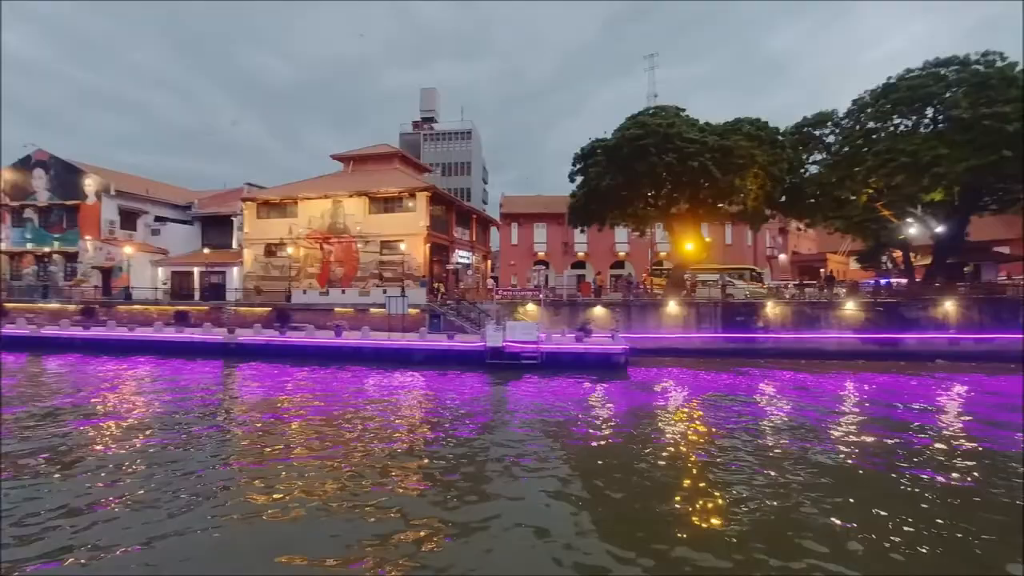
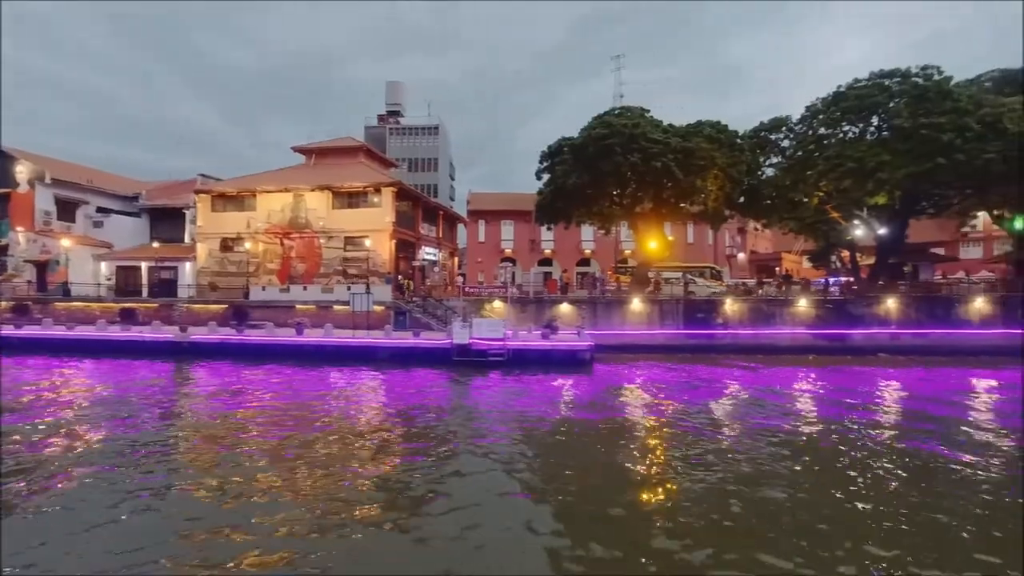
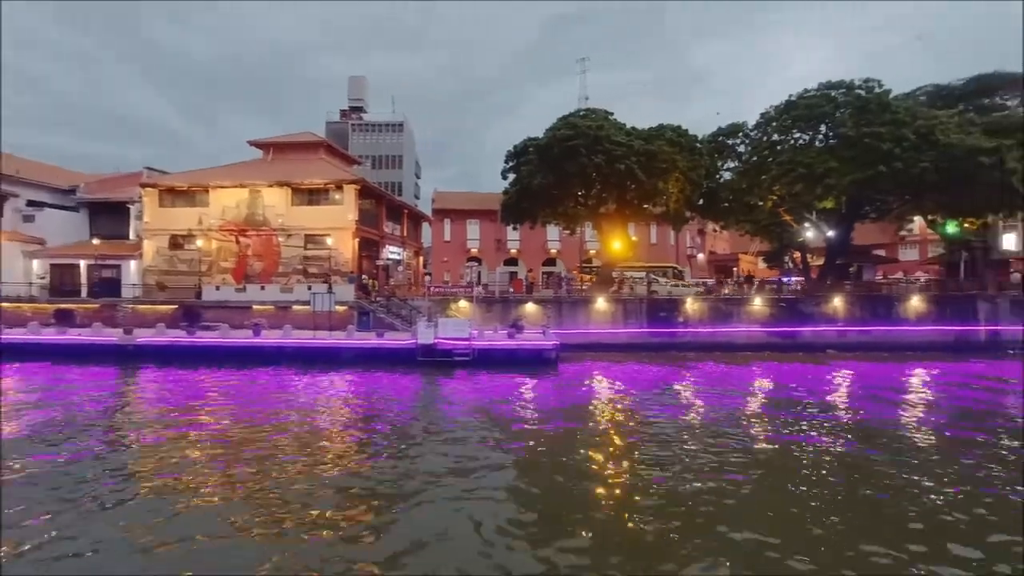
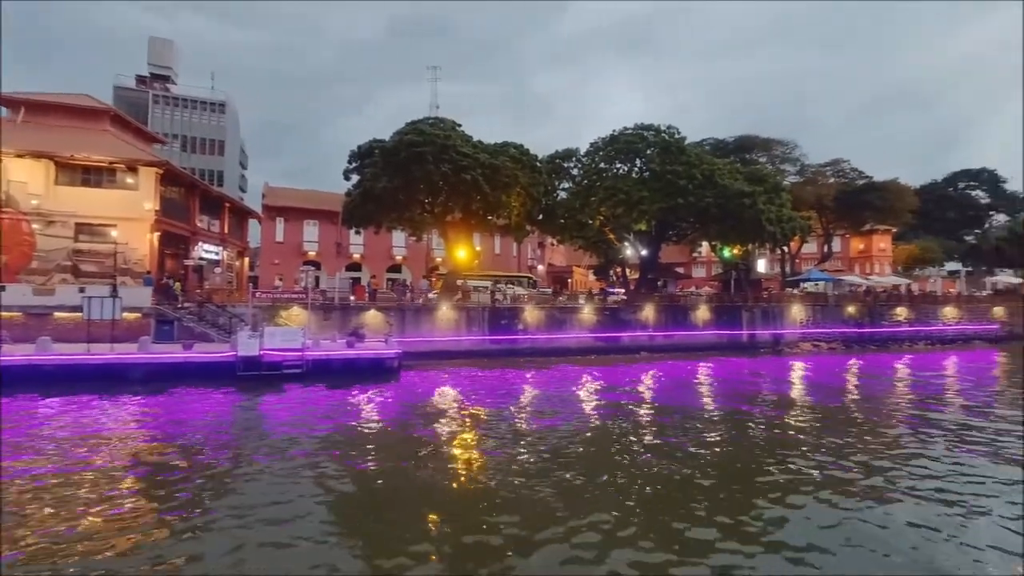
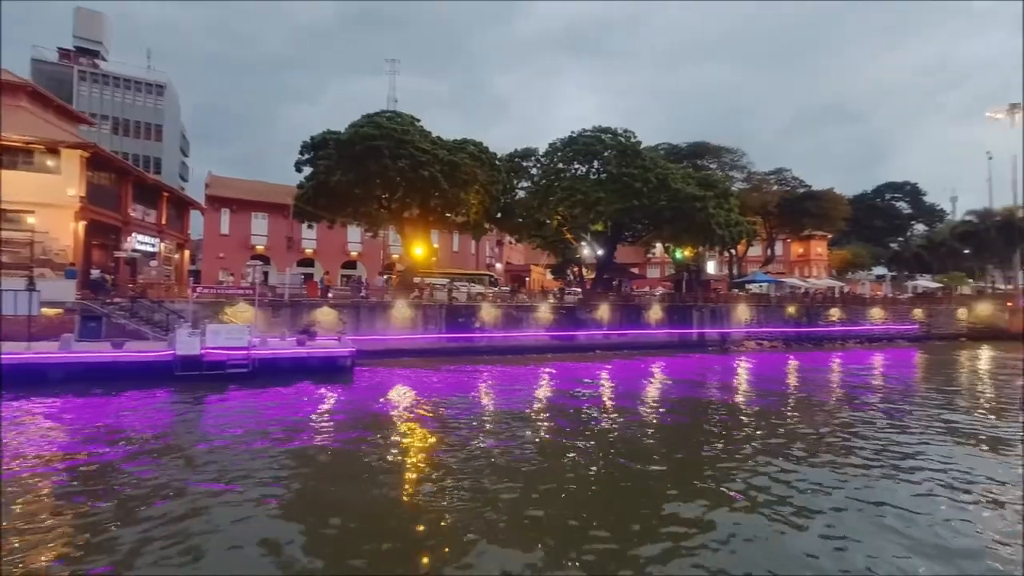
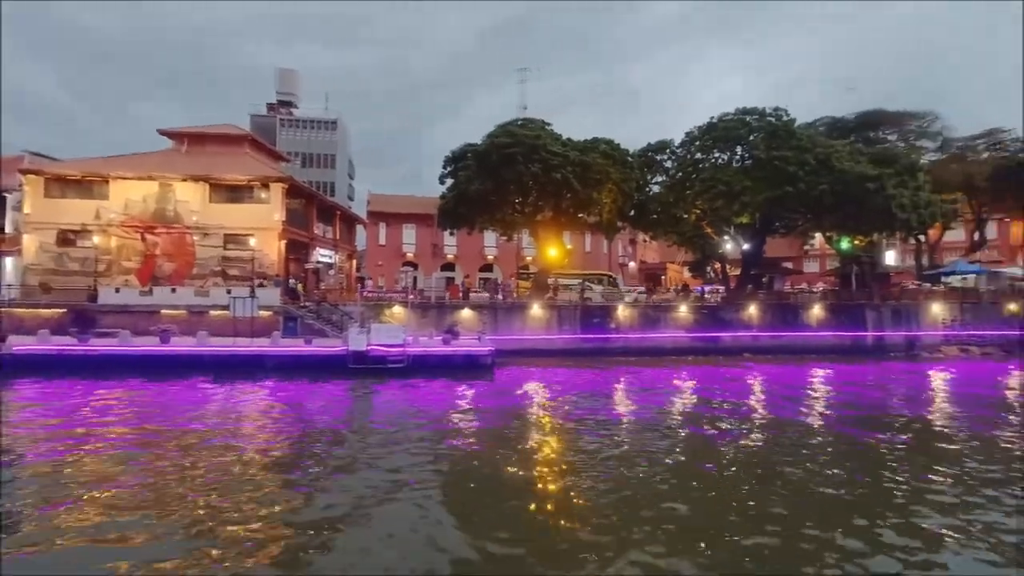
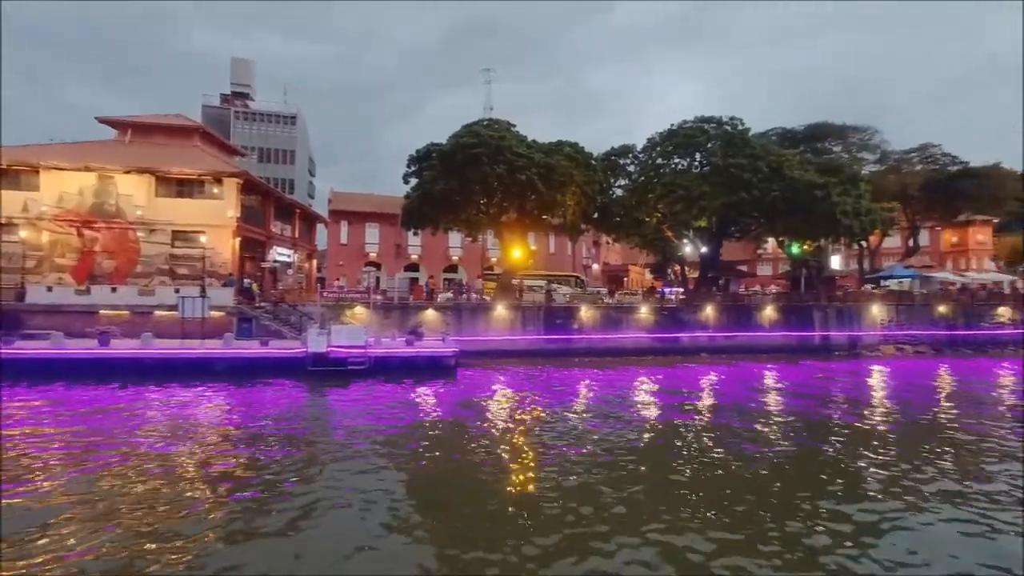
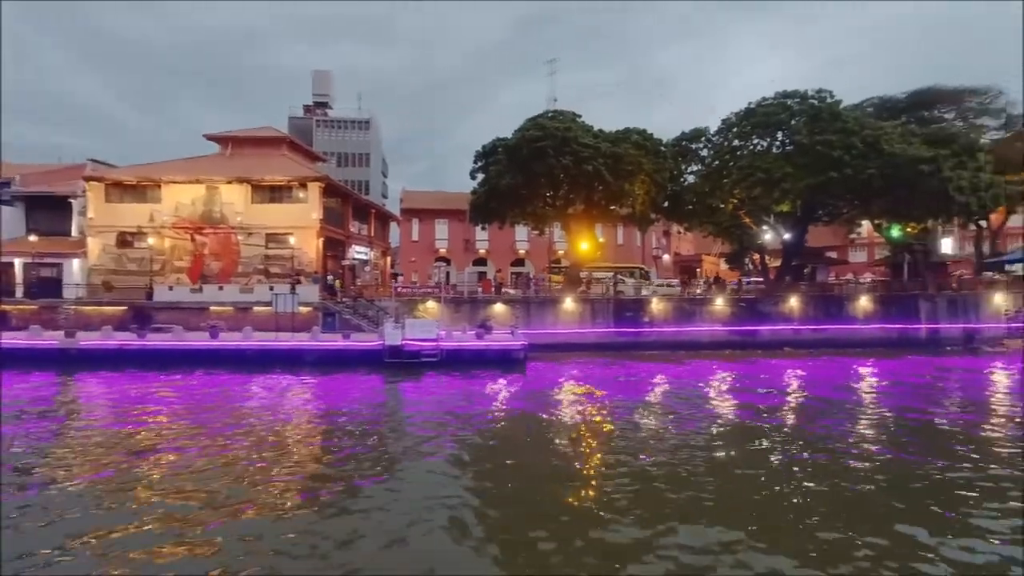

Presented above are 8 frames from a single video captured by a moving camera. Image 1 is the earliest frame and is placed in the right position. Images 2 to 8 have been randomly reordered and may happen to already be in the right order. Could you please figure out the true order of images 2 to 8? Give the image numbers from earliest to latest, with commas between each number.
2, 3, 8, 6, 7, 4, 5
